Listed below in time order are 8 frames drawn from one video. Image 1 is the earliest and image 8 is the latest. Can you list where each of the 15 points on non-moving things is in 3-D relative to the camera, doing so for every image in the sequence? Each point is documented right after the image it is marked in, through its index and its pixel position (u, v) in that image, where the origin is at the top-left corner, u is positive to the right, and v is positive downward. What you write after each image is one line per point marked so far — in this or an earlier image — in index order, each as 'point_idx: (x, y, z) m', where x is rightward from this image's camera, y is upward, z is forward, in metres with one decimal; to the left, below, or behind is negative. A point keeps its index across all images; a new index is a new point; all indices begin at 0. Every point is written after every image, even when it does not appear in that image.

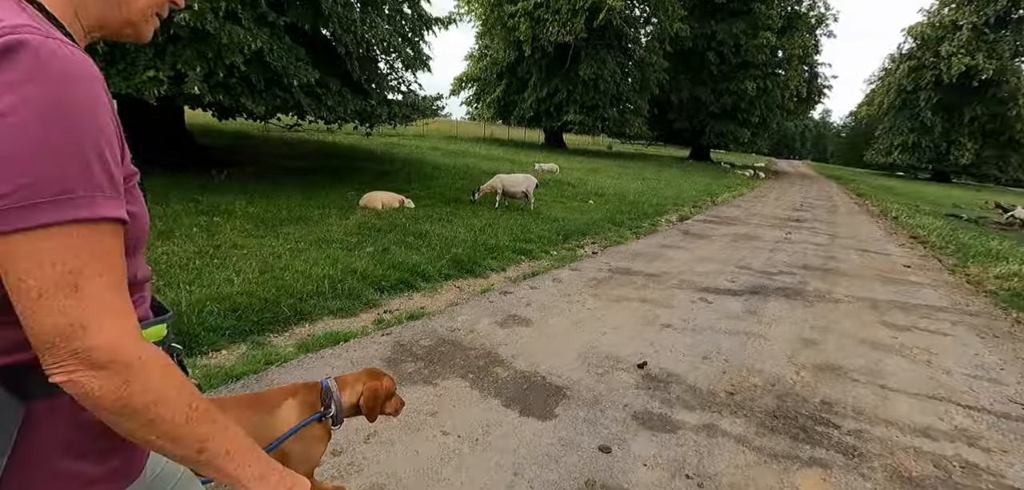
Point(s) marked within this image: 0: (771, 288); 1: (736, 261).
0: (+2.3, -0.4, +4.4) m
1: (+2.4, -0.2, +5.4) m
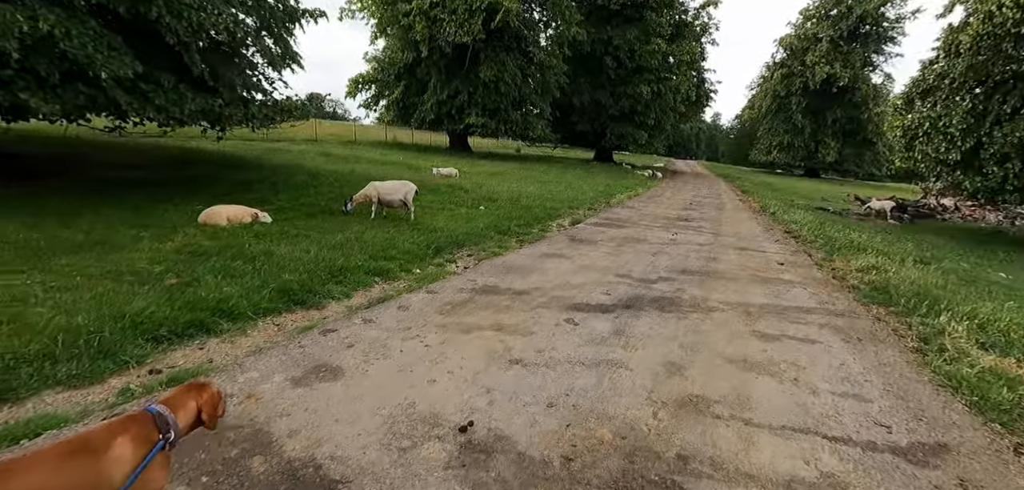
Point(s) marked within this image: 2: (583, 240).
0: (+1.1, -0.4, +4.1) m
1: (+1.0, -0.2, +5.1) m
2: (+0.9, +0.1, +6.8) m
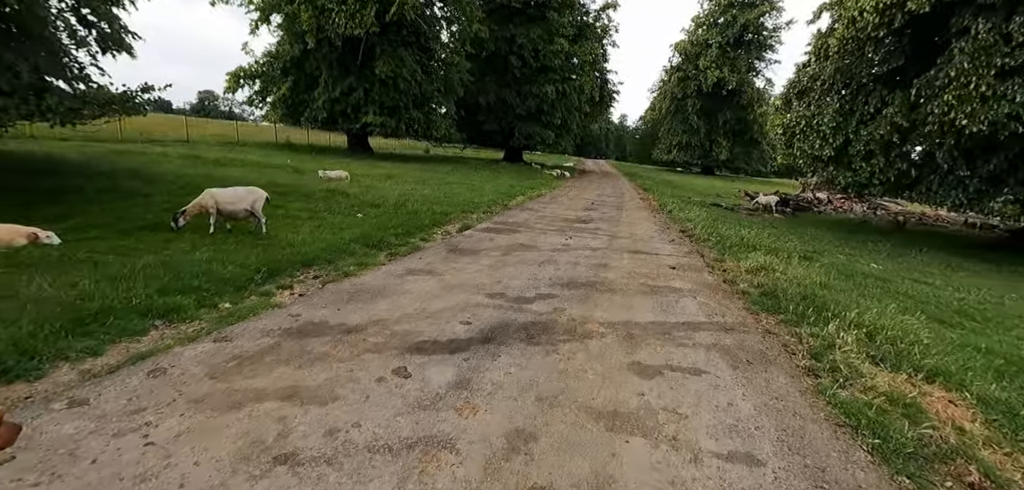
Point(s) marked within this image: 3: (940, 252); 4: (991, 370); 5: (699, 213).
0: (0.0, -0.5, +3.4) m
1: (-0.2, -0.4, +4.4) m
2: (-0.6, -0.1, +6.0) m
3: (+10.7, -0.2, +12.6) m
4: (+3.3, -0.9, +3.5) m
5: (+4.8, +0.8, +12.7) m
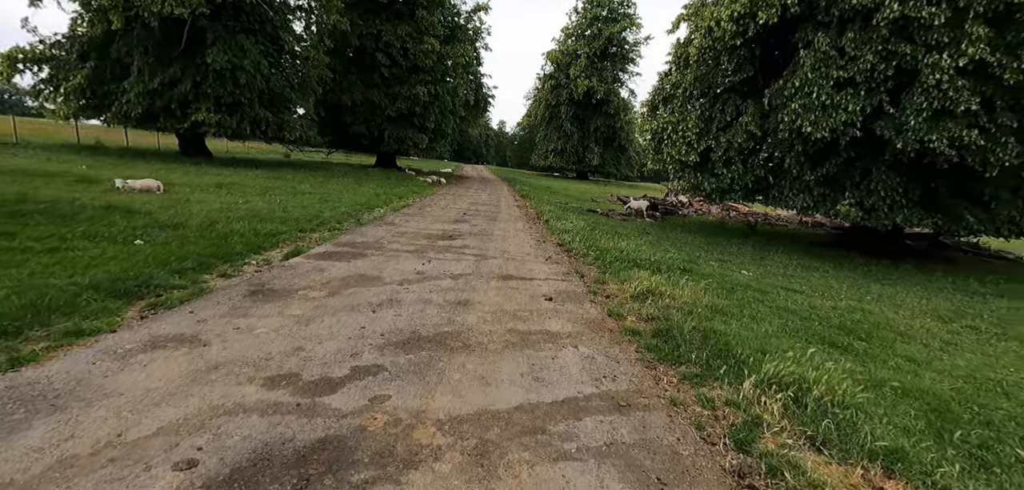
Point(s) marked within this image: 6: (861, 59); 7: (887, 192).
0: (-0.9, -0.8, +2.0) m
1: (-1.3, -0.7, +2.8) m
2: (-2.1, -0.4, +4.4) m
3: (+7.4, -0.2, +13.3) m
4: (+2.3, -1.0, +2.7) m
5: (+1.6, +0.6, +12.1) m
6: (+7.9, +4.2, +11.4) m
7: (+9.1, +1.3, +12.2) m
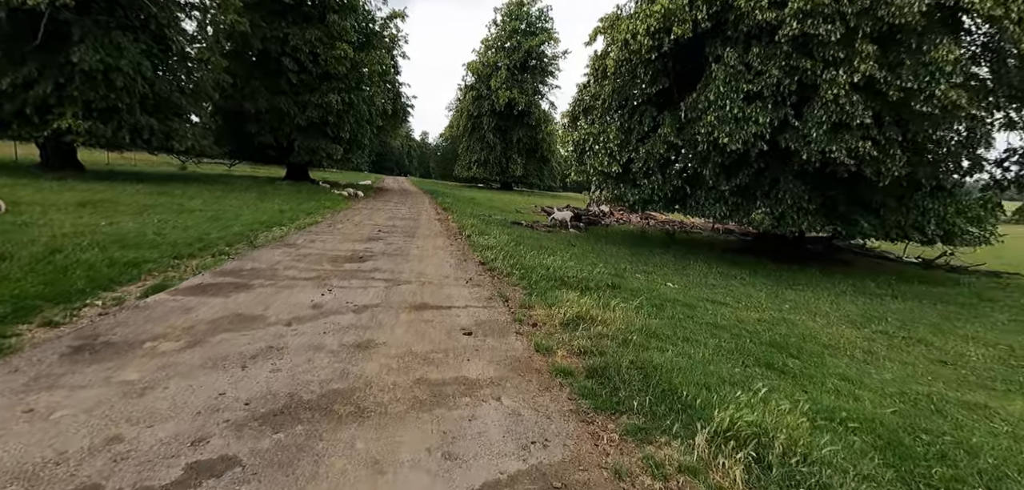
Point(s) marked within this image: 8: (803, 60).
0: (-1.2, -1.0, +1.2) m
1: (-1.7, -0.9, +2.0) m
2: (-2.7, -0.7, +3.4) m
3: (+5.4, -0.4, +13.7) m
4: (+1.9, -1.1, +2.4) m
5: (-0.2, +0.2, +11.6) m
6: (+6.0, +4.0, +11.9) m
7: (+7.2, +1.1, +12.8) m
8: (+6.7, +4.3, +11.6) m
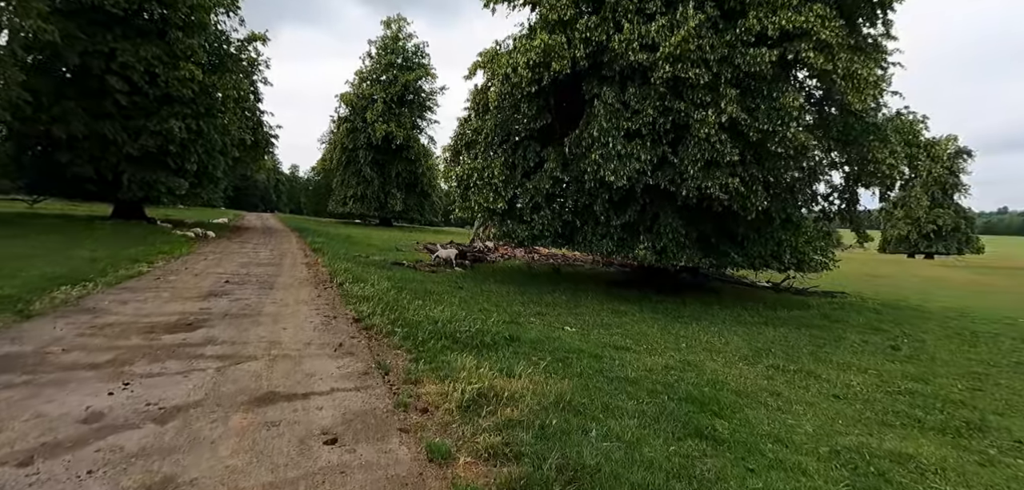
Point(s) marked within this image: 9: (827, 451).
0: (-1.2, -1.2, -0.2) m
1: (-1.9, -1.2, +0.5) m
2: (-3.2, -1.1, +1.7) m
3: (+2.4, -1.4, +13.5) m
4: (+1.5, -1.4, +1.7) m
5: (-2.7, -0.7, +10.3) m
6: (+3.2, +3.2, +12.2) m
7: (+4.2, +0.3, +13.2) m
8: (+3.9, +3.5, +12.1) m
9: (+2.5, -1.6, +4.0) m
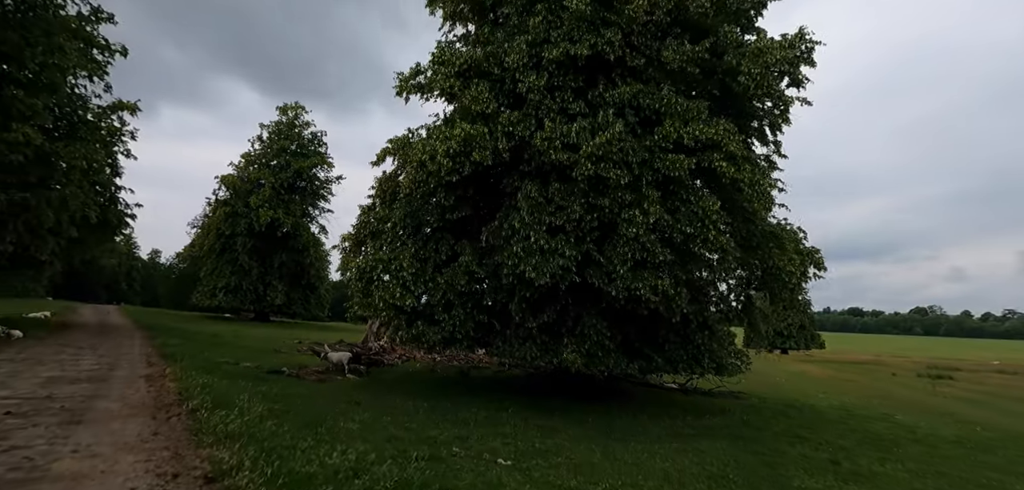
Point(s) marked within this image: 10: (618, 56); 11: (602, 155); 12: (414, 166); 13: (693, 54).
0: (-0.3, -1.1, -1.9) m
1: (-1.2, -1.1, -1.4) m
2: (-2.7, -1.2, -0.6) m
3: (+0.2, -3.9, +11.9) m
4: (+1.9, -1.7, +0.4) m
5: (-4.0, -2.4, +7.8) m
6: (+1.3, +0.8, +11.7) m
7: (+2.1, -2.2, +12.3) m
8: (+2.0, +1.1, +11.8) m
9: (+2.3, -2.4, +2.7) m
10: (+2.7, +4.8, +12.9) m
11: (+2.1, +2.1, +11.5) m
12: (-2.5, +2.0, +12.9) m
13: (+4.6, +4.9, +12.9) m
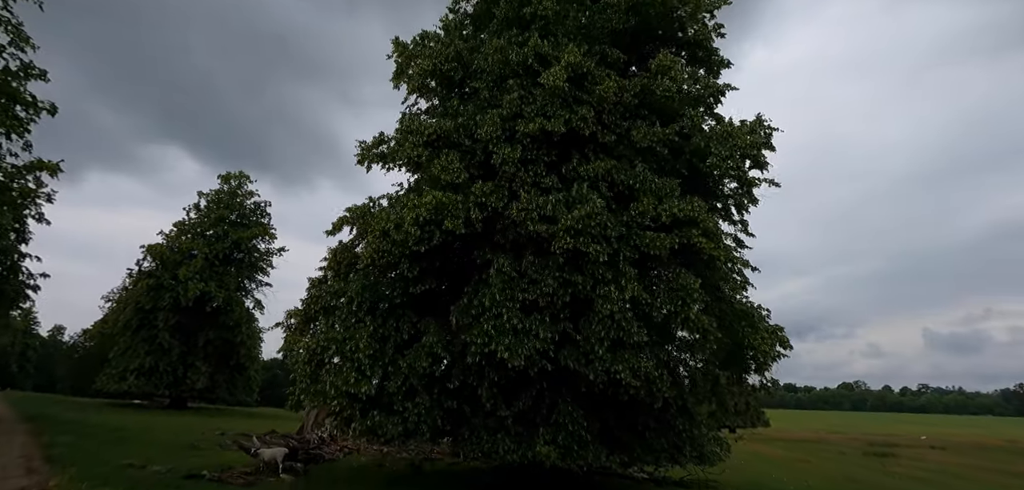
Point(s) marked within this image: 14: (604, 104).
0: (+0.6, -0.7, -2.9) m
1: (-0.3, -0.8, -2.5) m
2: (-1.9, -1.0, -1.8) m
3: (-0.4, -5.5, +10.3) m
4: (+2.5, -1.7, -0.5) m
5: (-4.2, -3.4, +6.1) m
6: (+0.7, -0.9, +11.0) m
7: (+1.4, -4.0, +11.1) m
8: (+1.5, -0.6, +11.2) m
9: (+2.7, -2.7, +1.8) m
10: (+2.0, +2.9, +12.9) m
11: (+1.5, +0.4, +11.1) m
12: (-3.2, +0.2, +11.9) m
13: (+3.9, +2.9, +13.1) m
14: (+2.4, +3.7, +13.1) m
